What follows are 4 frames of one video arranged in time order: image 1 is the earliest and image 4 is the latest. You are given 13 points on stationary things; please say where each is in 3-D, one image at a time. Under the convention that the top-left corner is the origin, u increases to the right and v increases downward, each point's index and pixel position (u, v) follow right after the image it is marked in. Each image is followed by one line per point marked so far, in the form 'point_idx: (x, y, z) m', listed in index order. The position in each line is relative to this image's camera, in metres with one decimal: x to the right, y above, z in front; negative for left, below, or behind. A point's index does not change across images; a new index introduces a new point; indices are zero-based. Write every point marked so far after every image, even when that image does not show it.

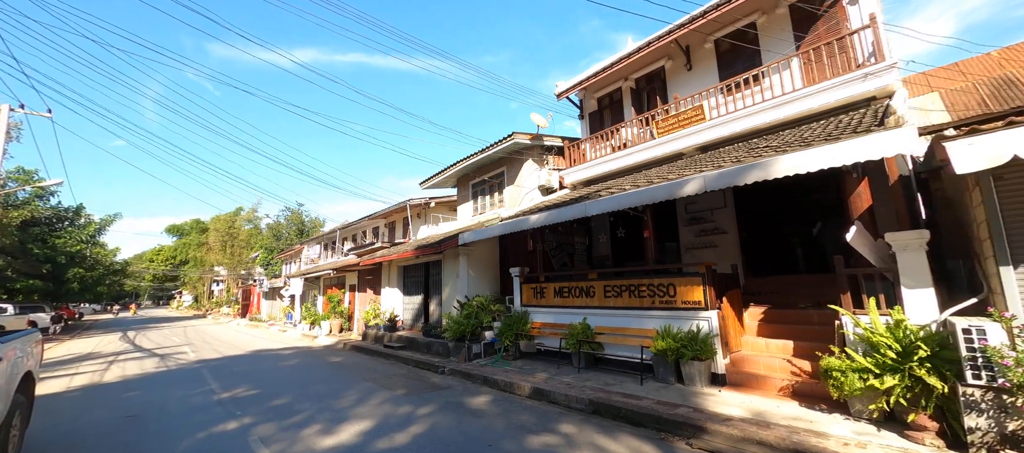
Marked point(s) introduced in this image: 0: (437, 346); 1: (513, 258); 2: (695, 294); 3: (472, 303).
0: (-1.8, -2.9, +9.4) m
1: (+0.1, -0.8, +10.3) m
2: (+2.9, -1.1, +6.1) m
3: (-0.9, -1.8, +9.2) m
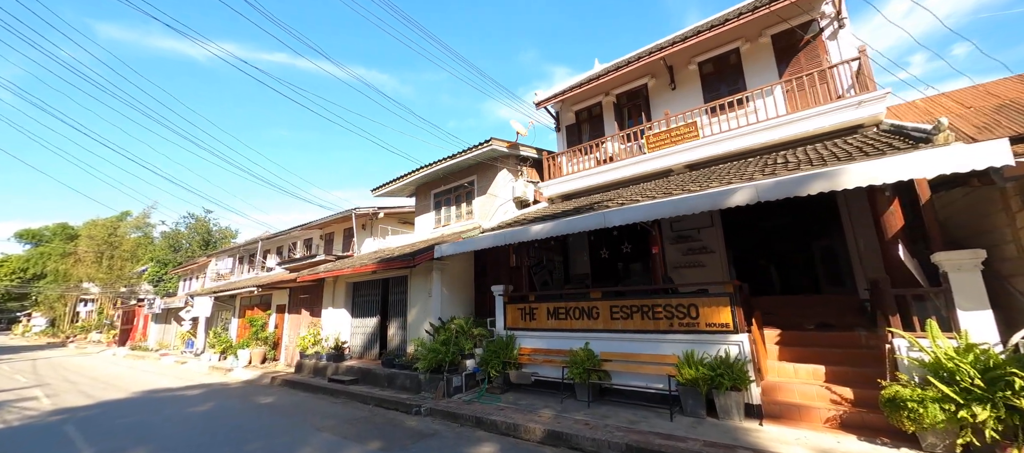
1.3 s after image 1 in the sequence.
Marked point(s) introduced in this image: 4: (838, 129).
0: (-2.2, -3.1, +7.9) m
1: (-0.5, -1.1, +9.3) m
2: (+3.0, -1.3, +5.6) m
3: (-1.3, -2.0, +7.9) m
4: (+6.2, +1.9, +7.4) m
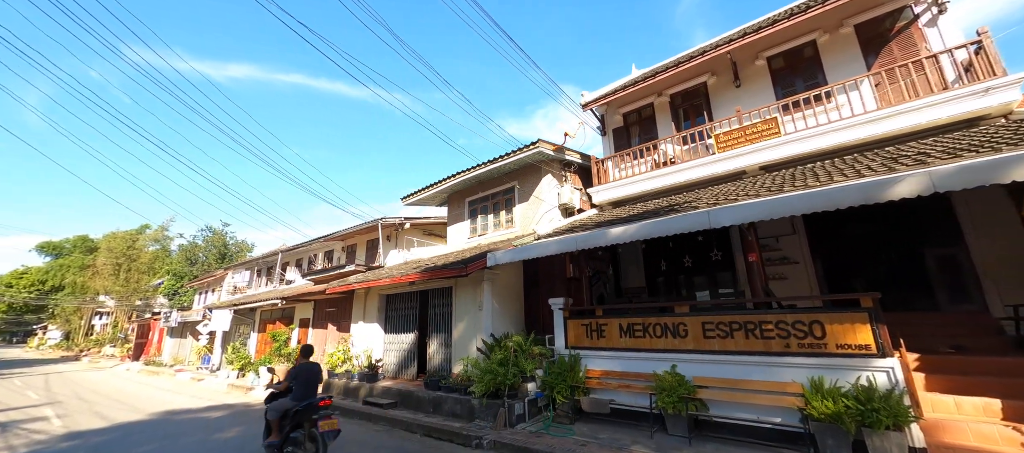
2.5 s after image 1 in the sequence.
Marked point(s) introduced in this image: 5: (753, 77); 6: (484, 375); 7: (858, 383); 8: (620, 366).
0: (-1.1, -3.2, +7.0) m
1: (+0.7, -1.3, +8.4) m
2: (+4.1, -1.3, +4.6) m
3: (-0.1, -2.1, +7.0) m
4: (+7.4, +1.7, +6.5) m
5: (+5.7, +3.5, +9.1) m
6: (-0.5, -2.5, +6.6) m
7: (+4.0, -1.8, +4.5) m
8: (+1.8, -2.3, +6.4) m
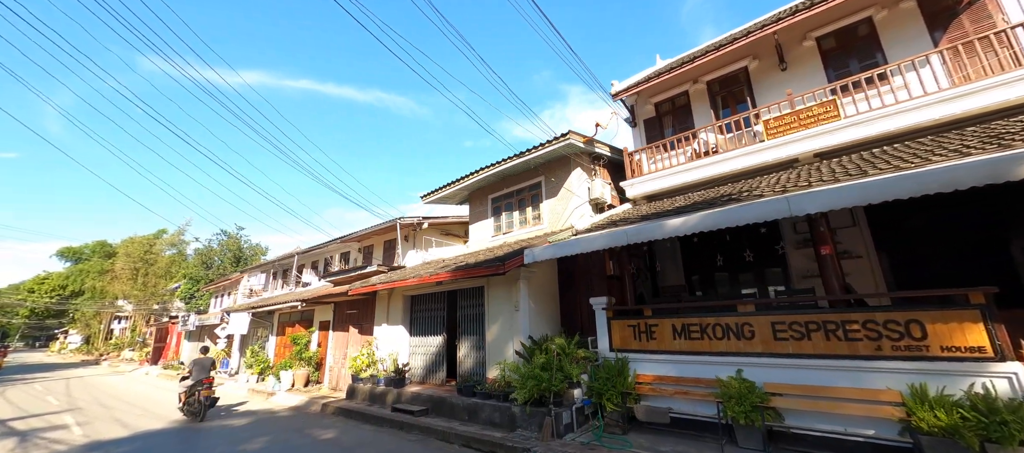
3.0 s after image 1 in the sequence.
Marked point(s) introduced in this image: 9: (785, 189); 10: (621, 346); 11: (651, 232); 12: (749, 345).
0: (-0.4, -3.1, +6.5) m
1: (+1.4, -1.2, +7.9) m
2: (+4.8, -1.1, +4.0) m
3: (+0.6, -2.0, +6.5) m
4: (+8.0, +1.9, +5.9) m
5: (+6.3, +3.7, +8.5) m
6: (+0.2, -2.4, +6.1) m
7: (+4.7, -1.7, +3.9) m
8: (+2.5, -2.2, +5.8) m
9: (+4.1, +0.6, +5.9) m
10: (+1.8, -2.0, +6.5) m
11: (+2.0, -0.1, +5.5) m
12: (+3.3, -1.6, +5.3) m
